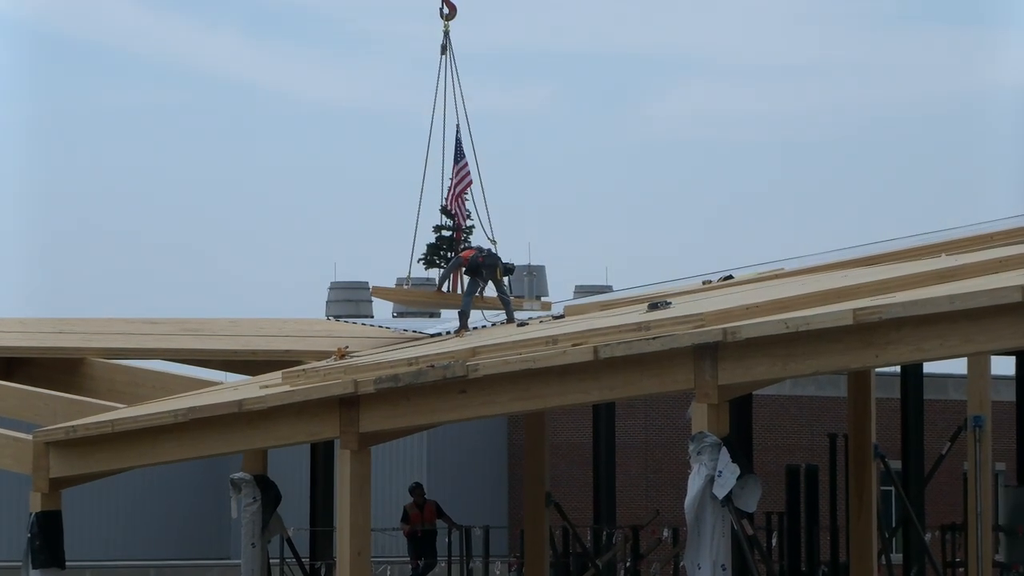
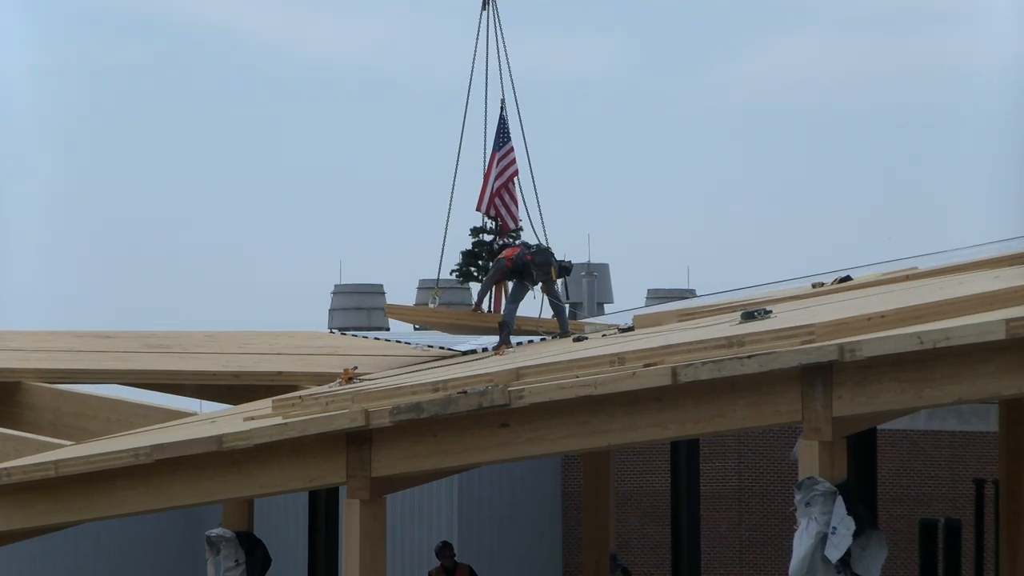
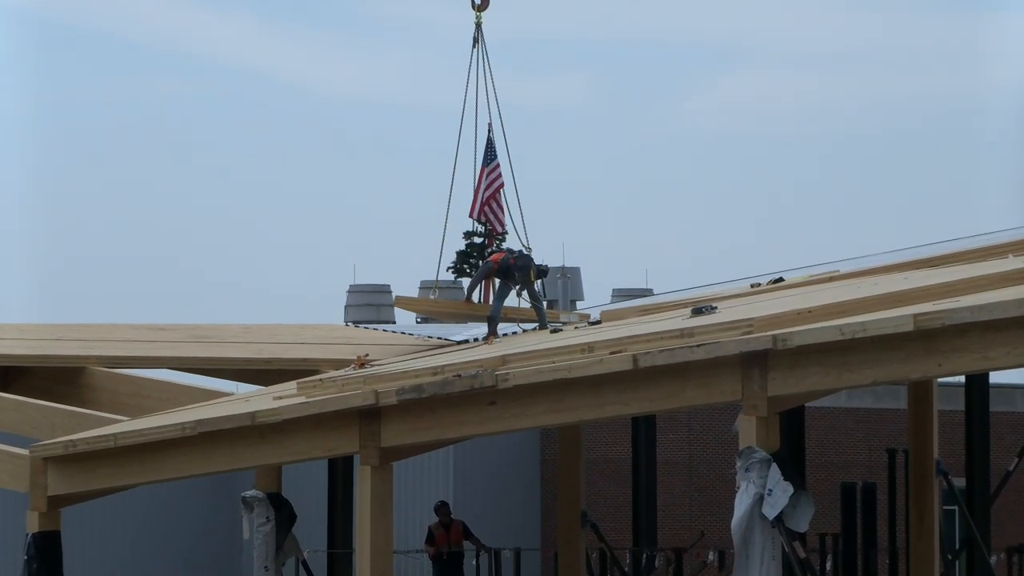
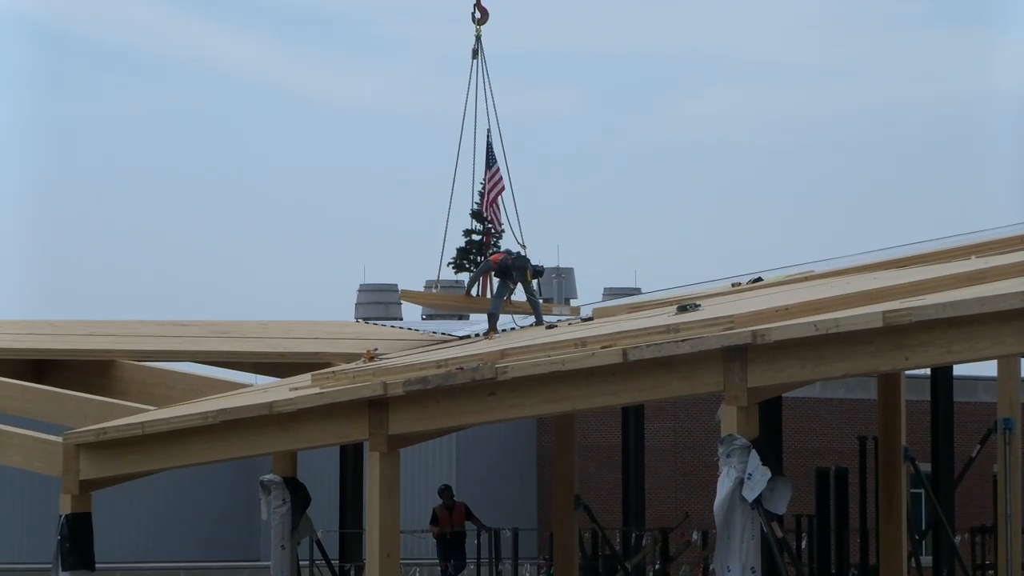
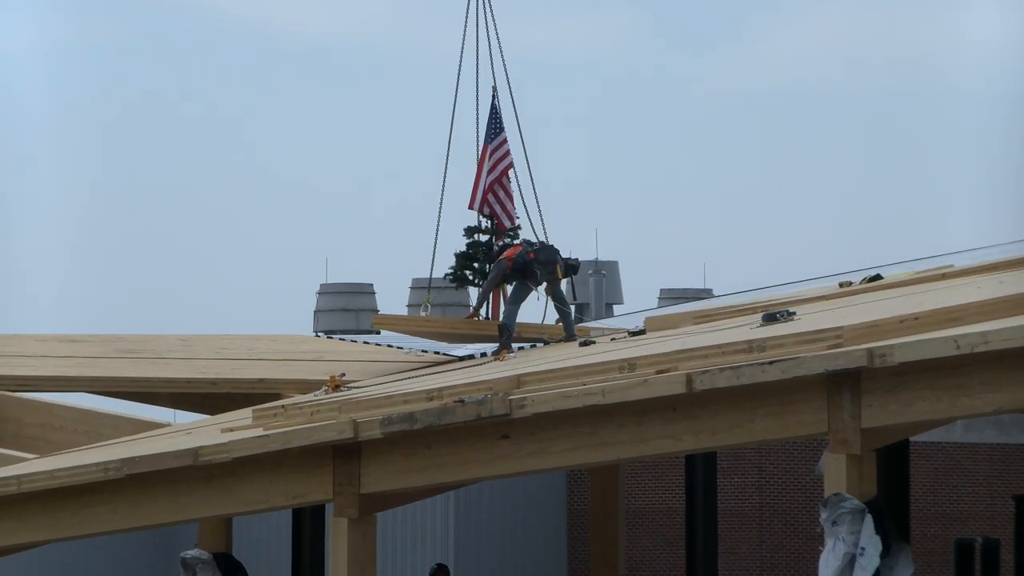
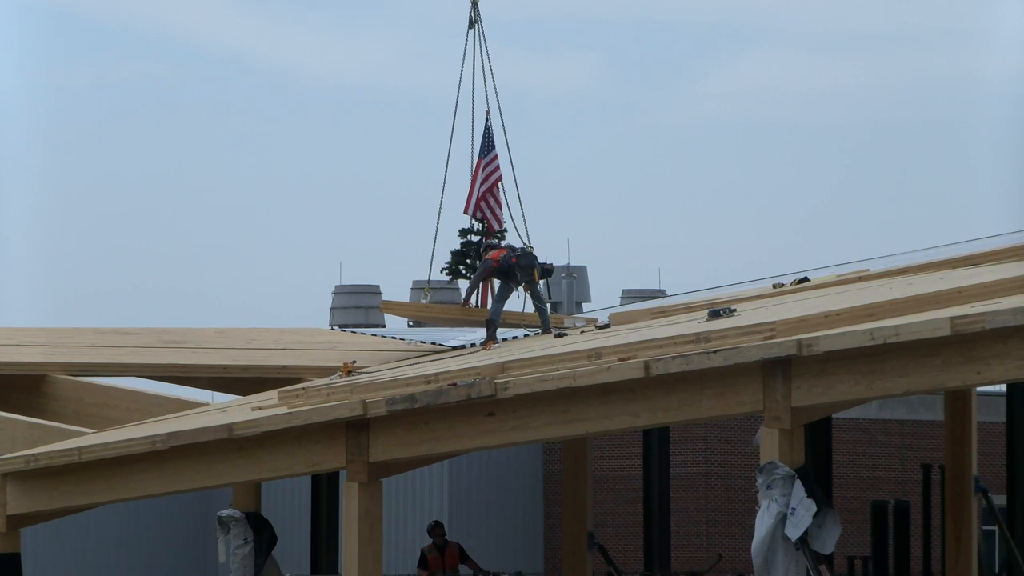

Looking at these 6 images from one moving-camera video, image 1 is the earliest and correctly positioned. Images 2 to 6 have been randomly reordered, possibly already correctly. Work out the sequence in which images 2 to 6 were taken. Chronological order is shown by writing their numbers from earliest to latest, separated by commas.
4, 3, 6, 2, 5
